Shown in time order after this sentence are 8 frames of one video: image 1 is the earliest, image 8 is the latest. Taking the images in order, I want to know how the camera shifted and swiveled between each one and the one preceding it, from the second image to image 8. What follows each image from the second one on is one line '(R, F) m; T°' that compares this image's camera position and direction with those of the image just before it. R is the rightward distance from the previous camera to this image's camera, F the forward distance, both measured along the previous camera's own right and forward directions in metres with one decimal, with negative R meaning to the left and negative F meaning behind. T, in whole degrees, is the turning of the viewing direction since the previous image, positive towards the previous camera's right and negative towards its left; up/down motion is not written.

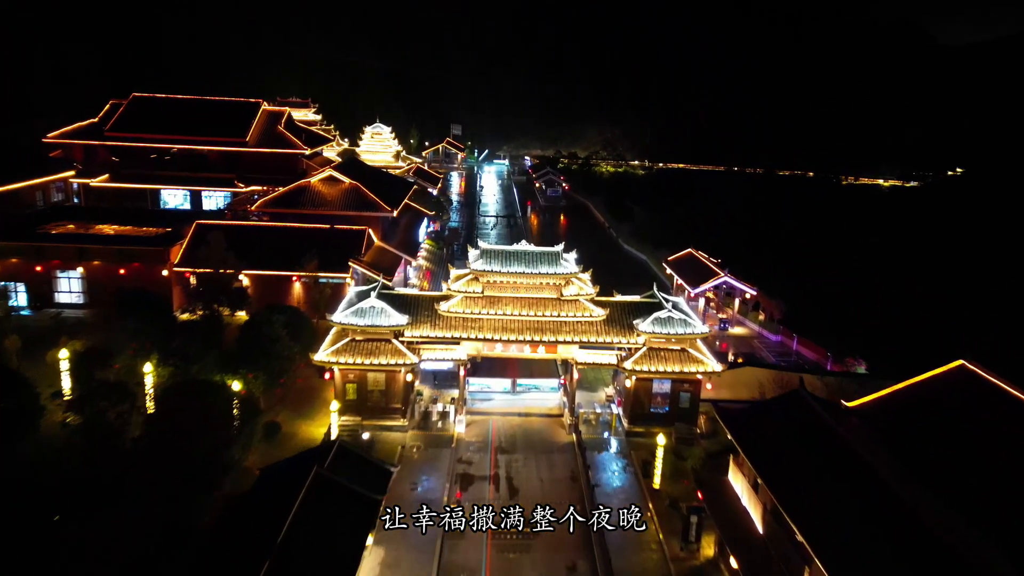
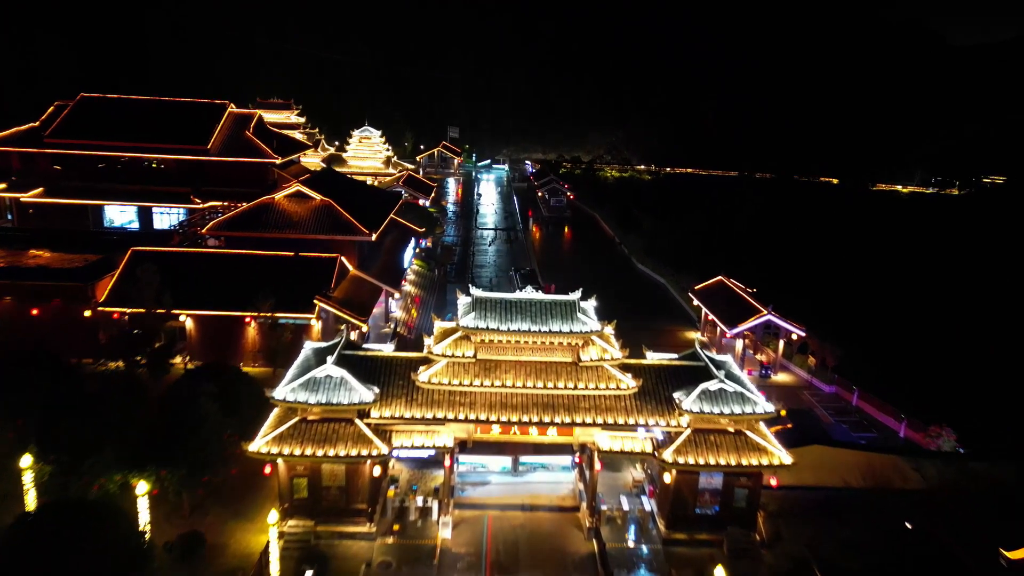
(0.0, +3.5) m; 0°
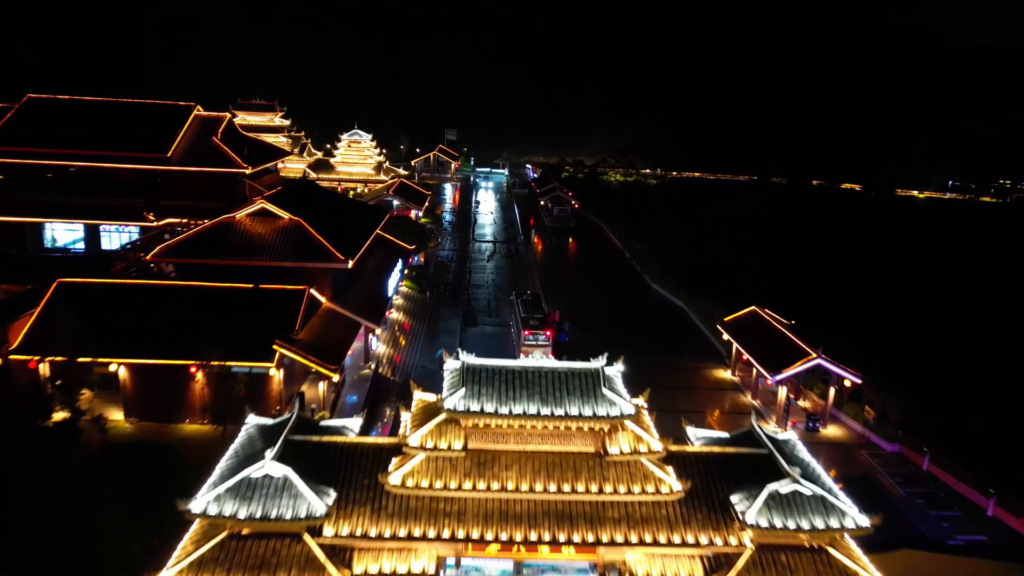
(0.0, +2.8) m; 0°
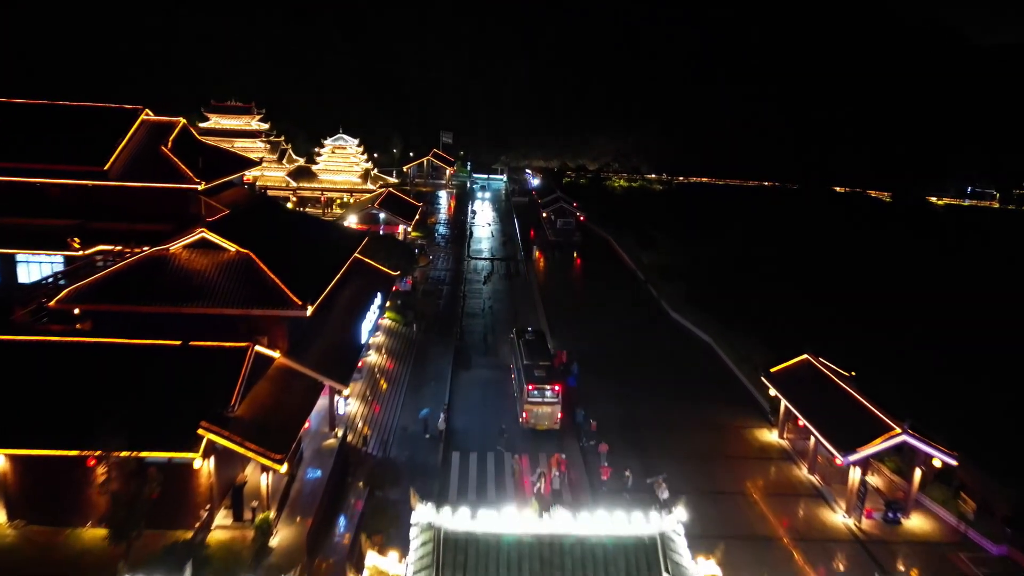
(0.0, +3.2) m; 0°
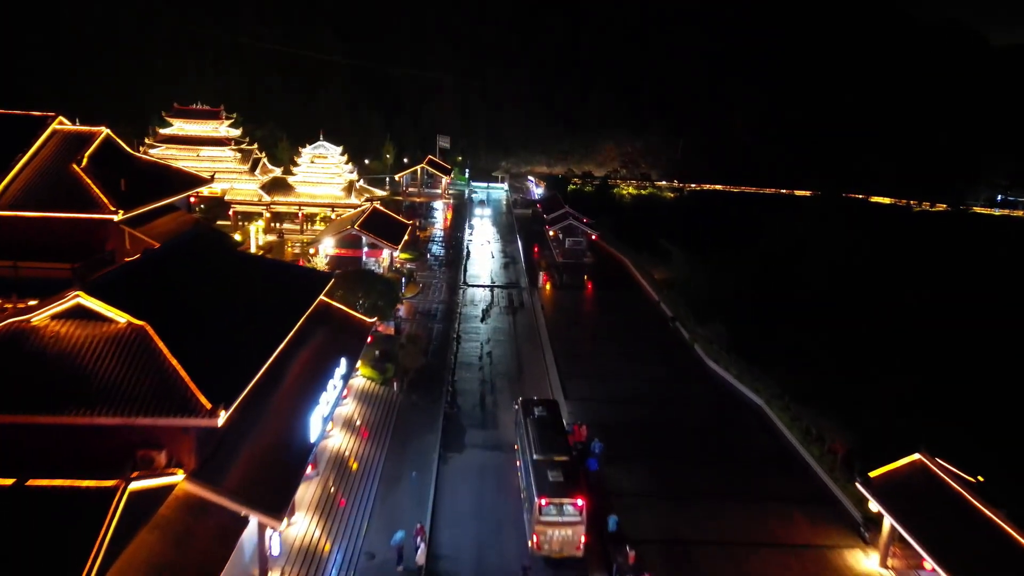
(-0.1, +4.0) m; 0°
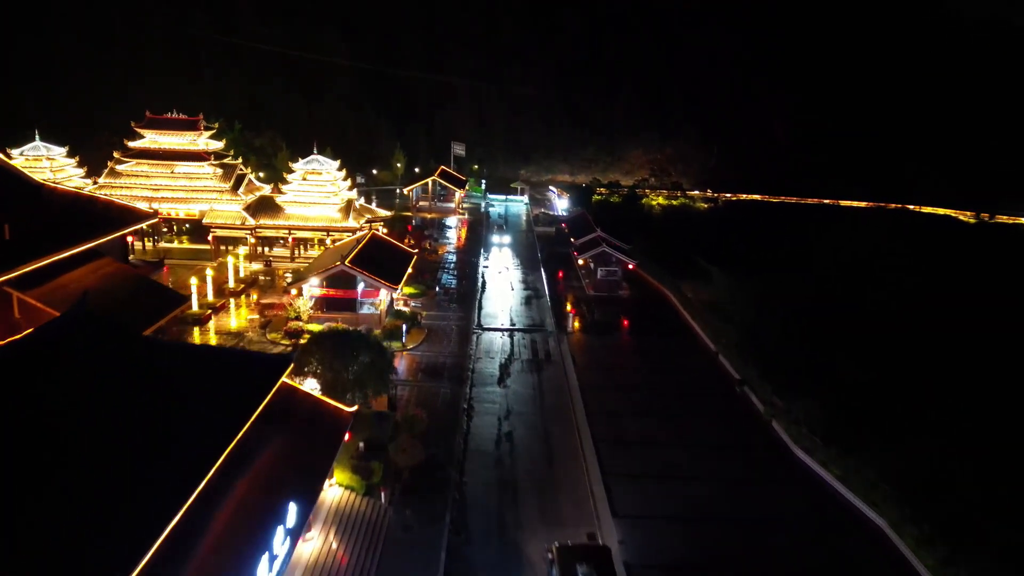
(-0.2, +4.3) m; -1°
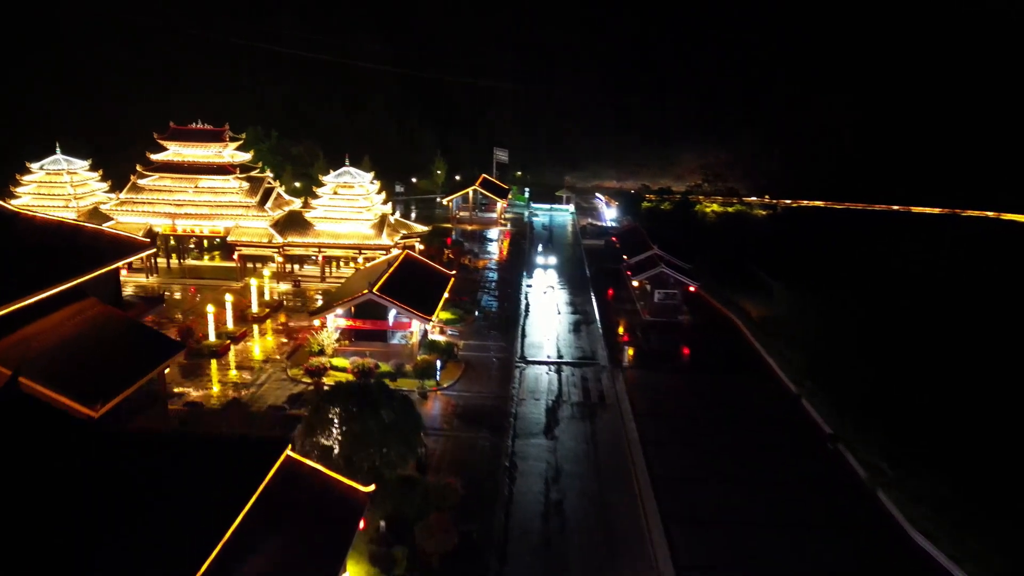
(-0.2, +2.4) m; -4°
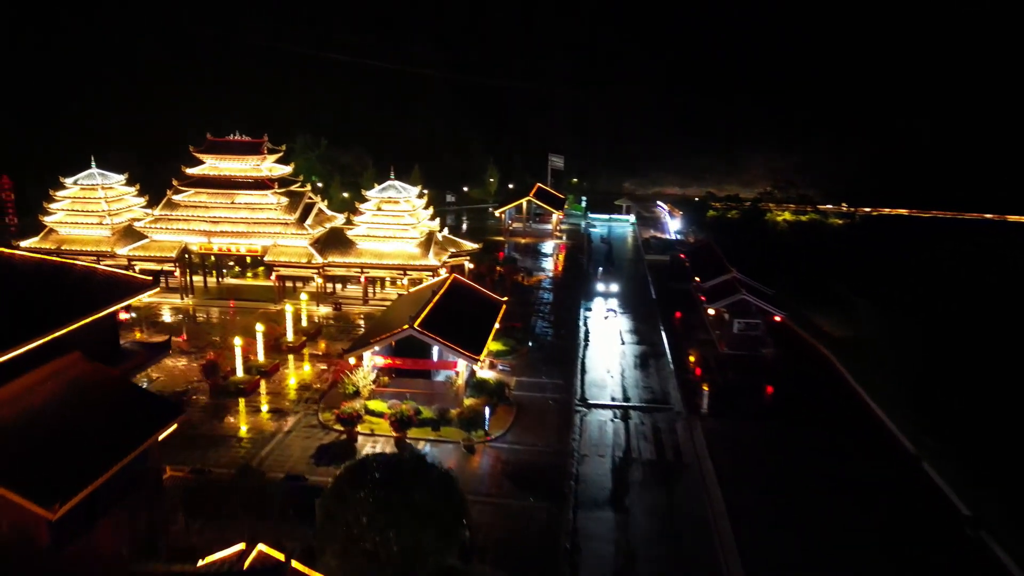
(-0.2, +2.3) m; -4°
